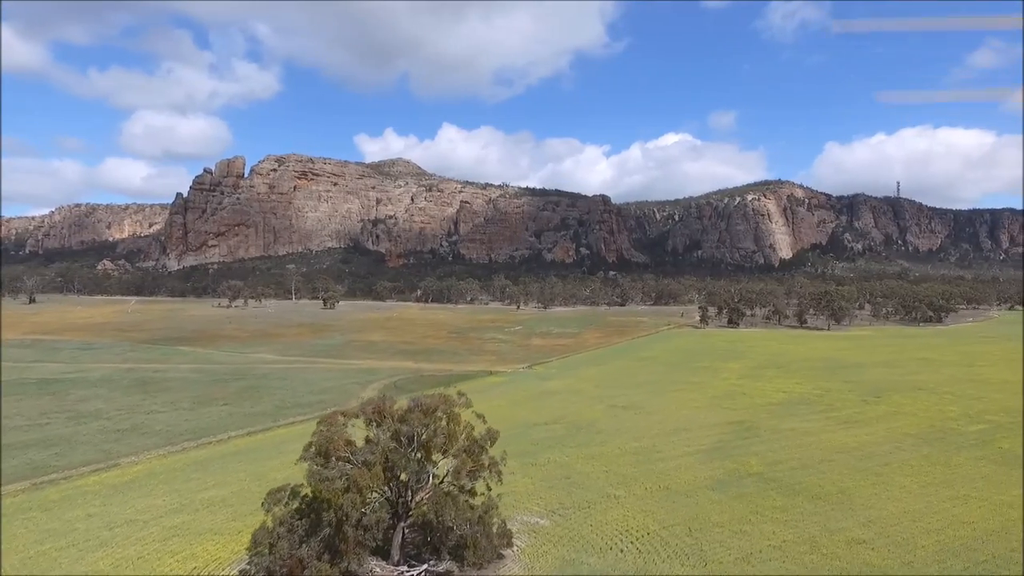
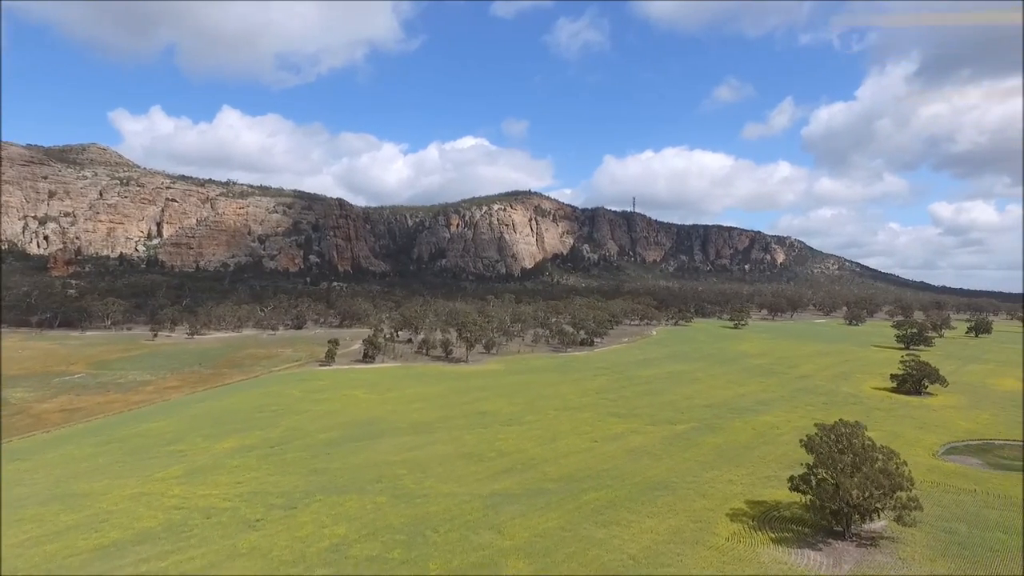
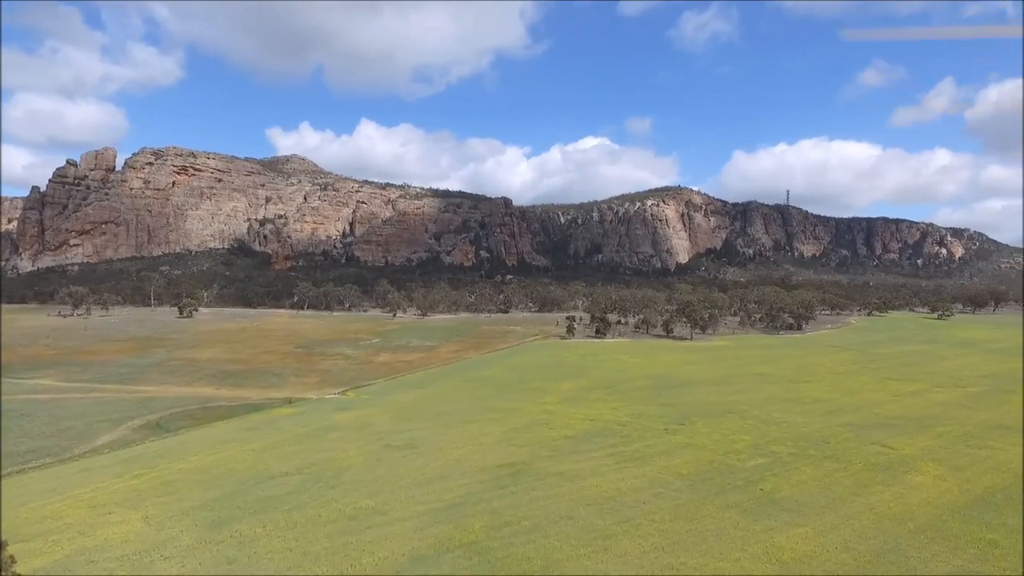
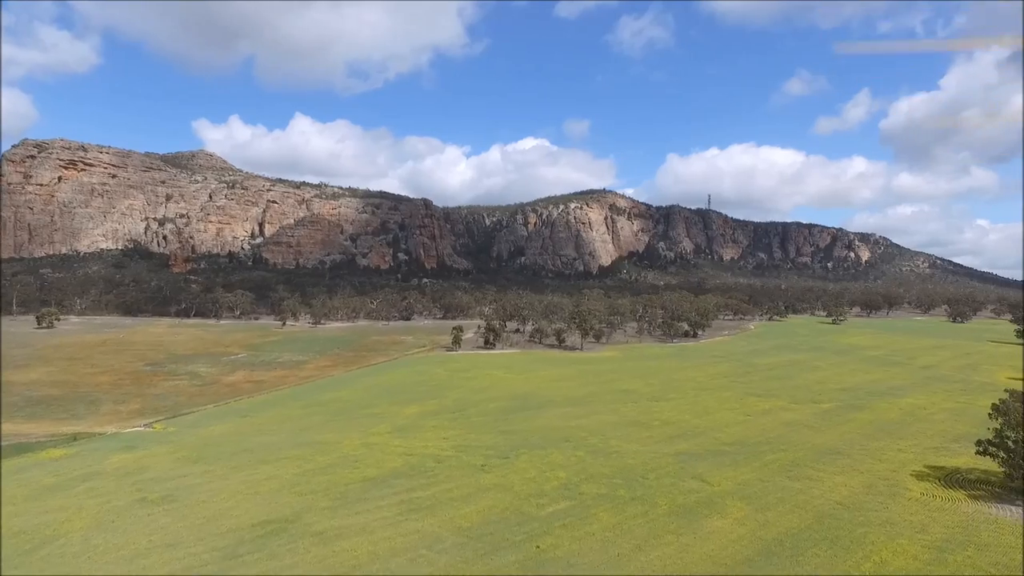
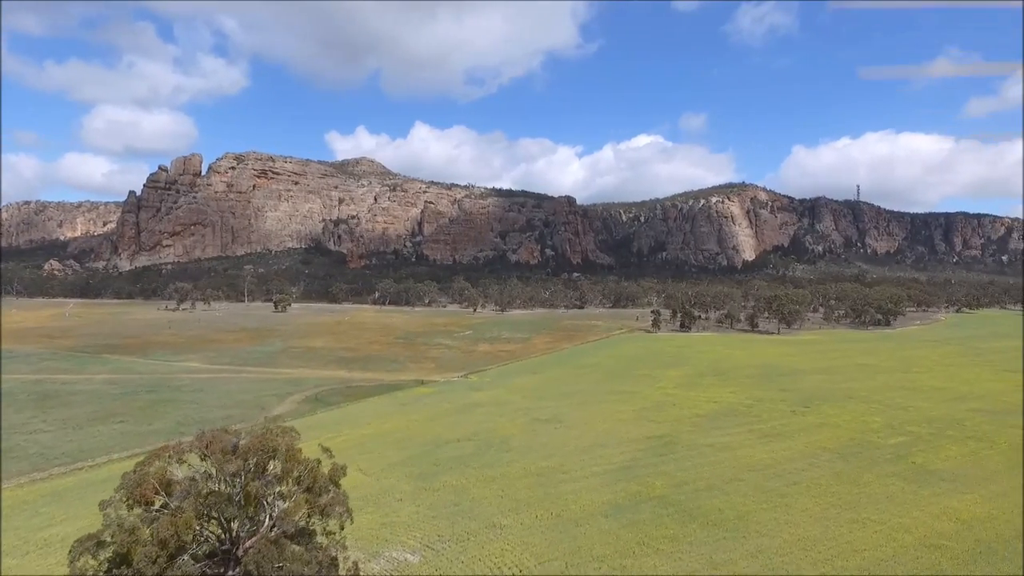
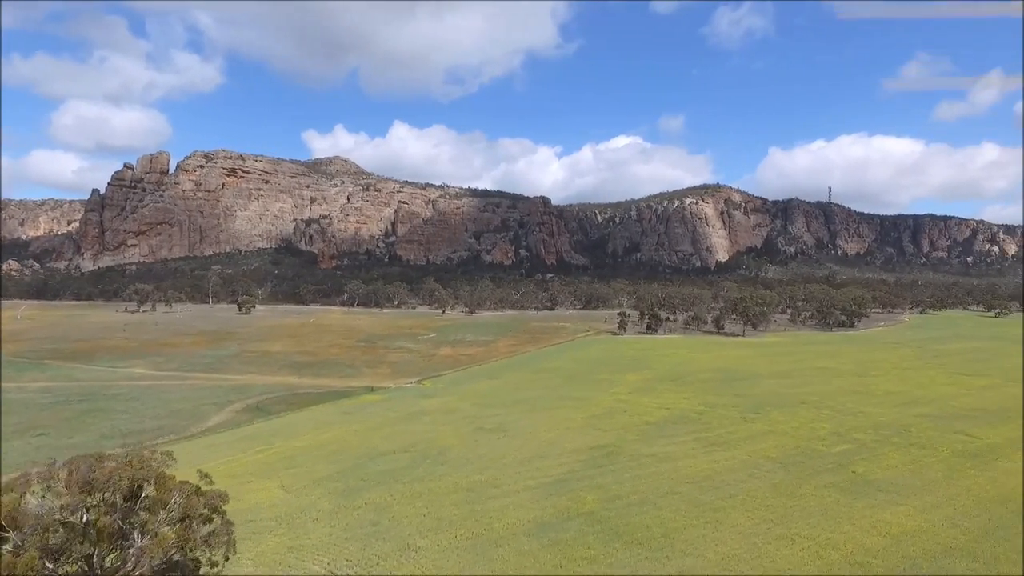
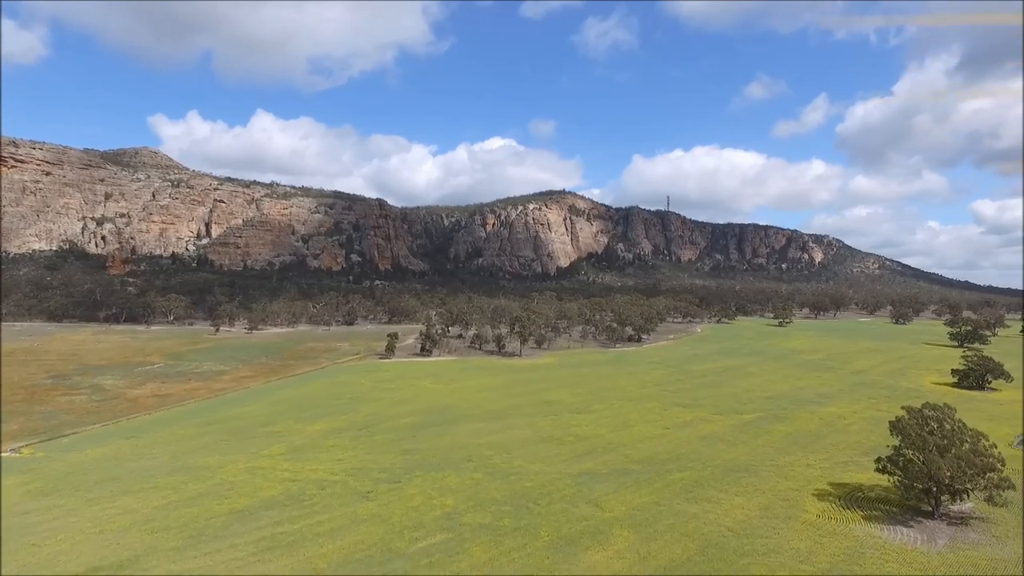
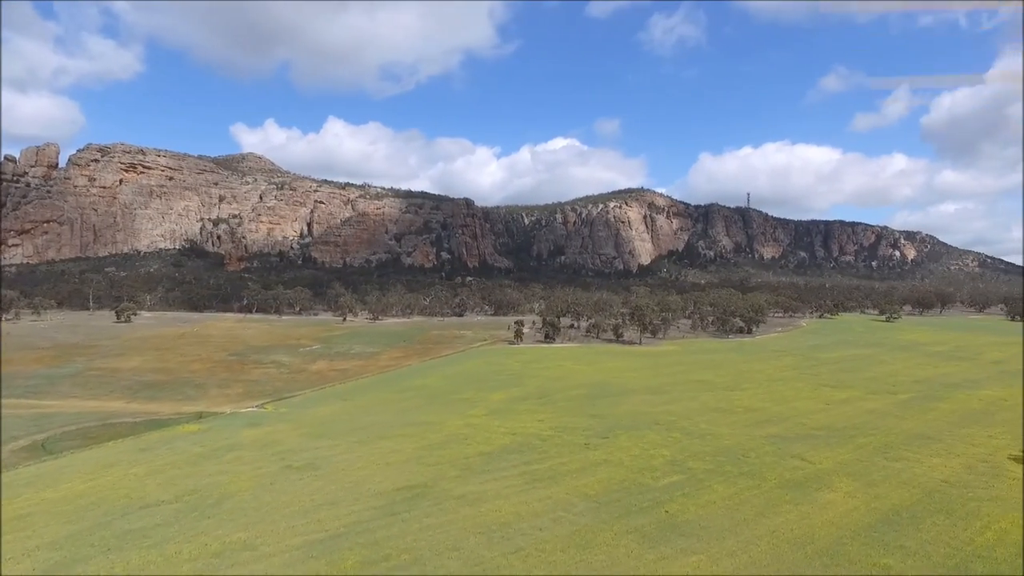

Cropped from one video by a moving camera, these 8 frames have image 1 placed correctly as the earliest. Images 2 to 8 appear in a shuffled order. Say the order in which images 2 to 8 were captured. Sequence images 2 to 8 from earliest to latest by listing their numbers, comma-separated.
5, 6, 3, 8, 4, 7, 2
